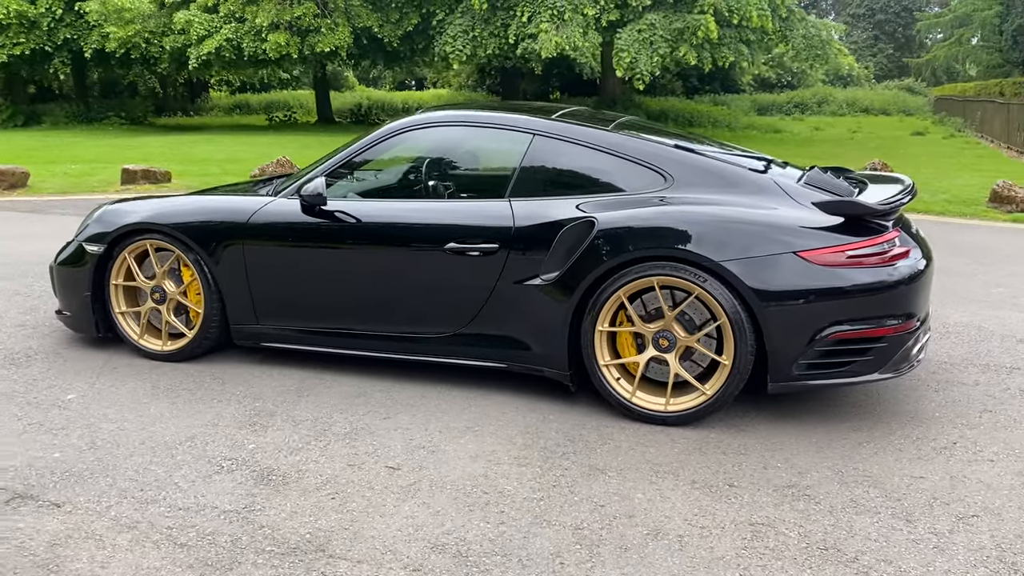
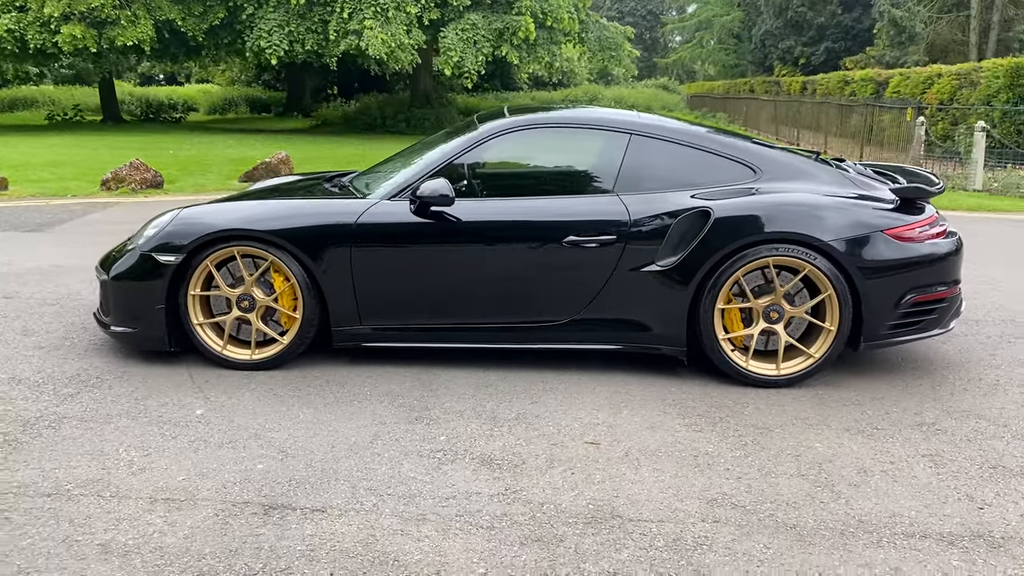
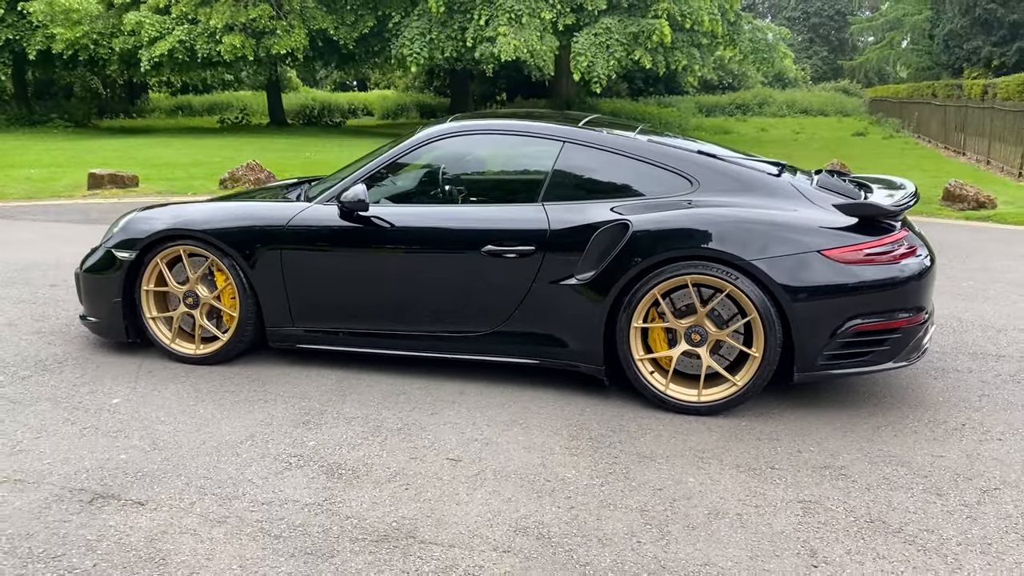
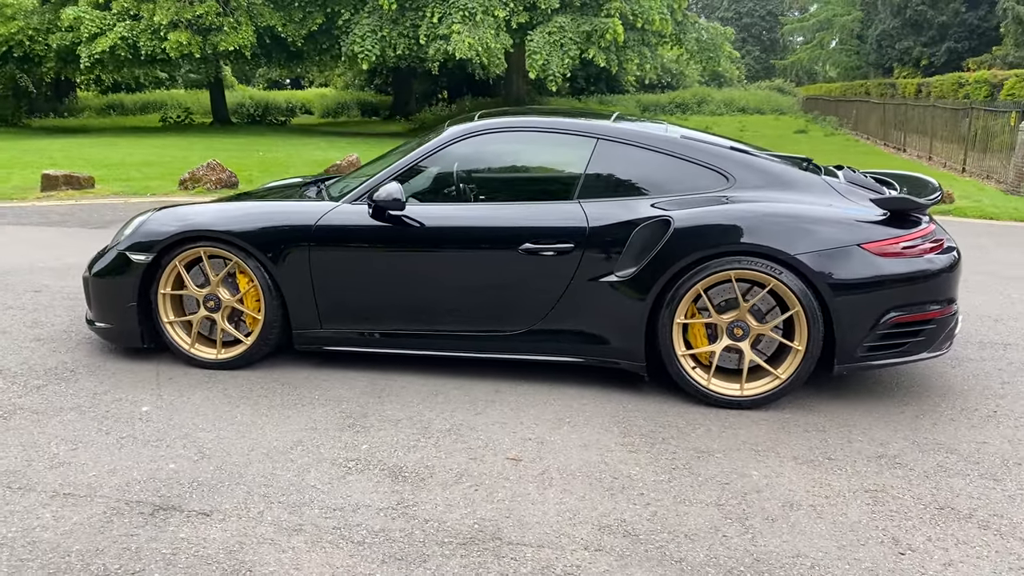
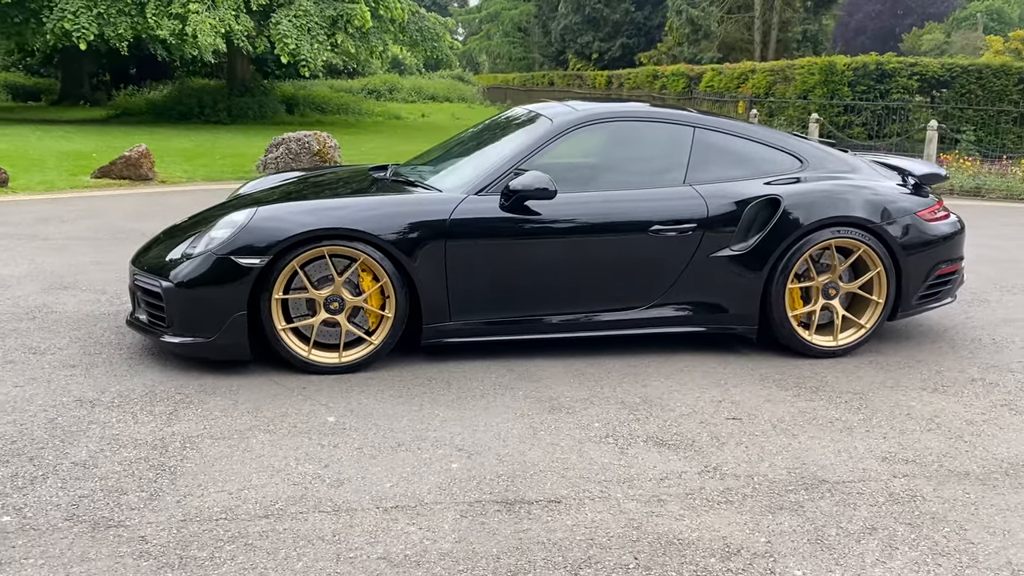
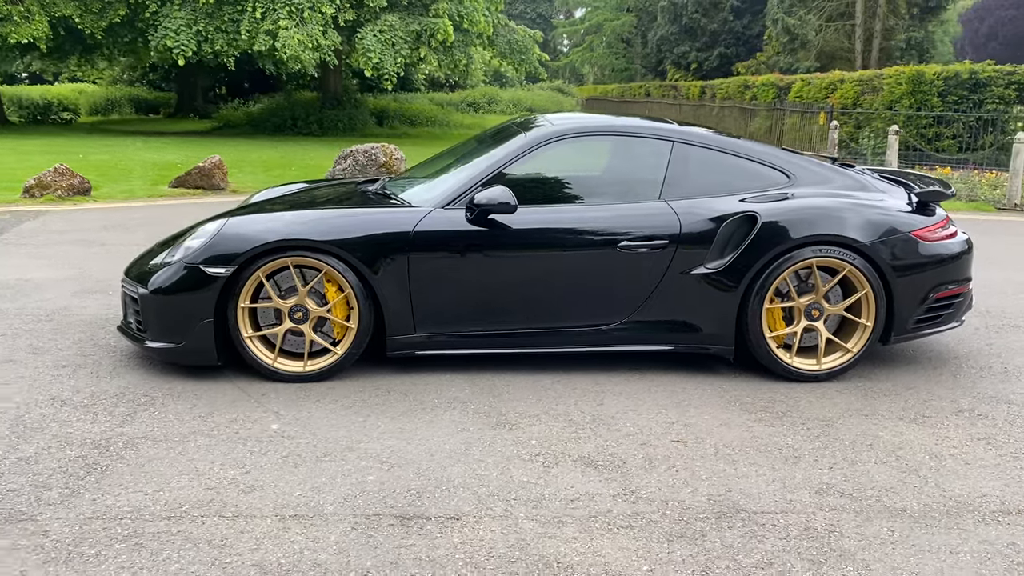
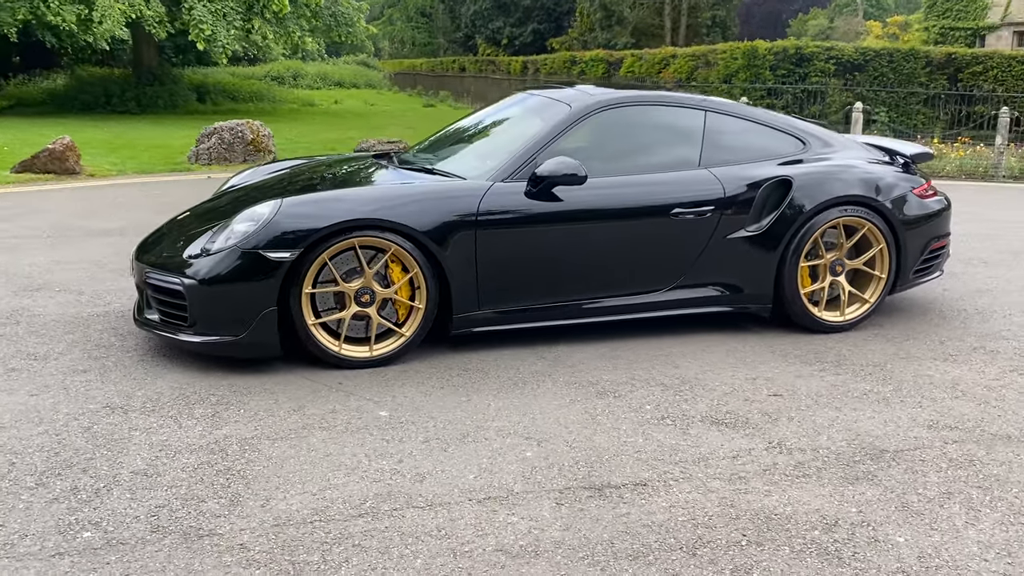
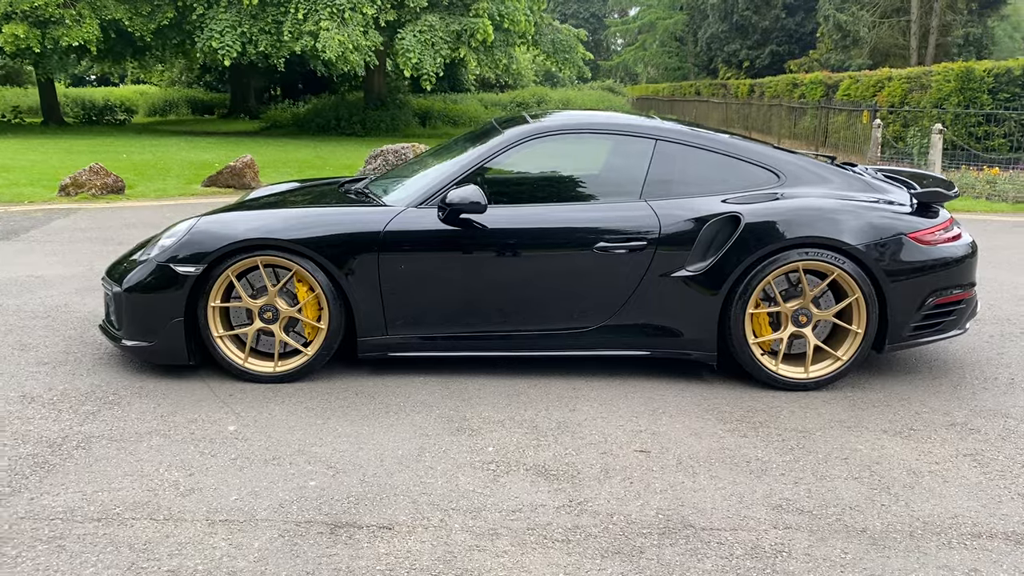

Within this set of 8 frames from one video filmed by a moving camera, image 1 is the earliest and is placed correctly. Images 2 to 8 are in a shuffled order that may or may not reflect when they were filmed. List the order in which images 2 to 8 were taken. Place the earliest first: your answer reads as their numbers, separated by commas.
3, 4, 2, 8, 6, 5, 7
